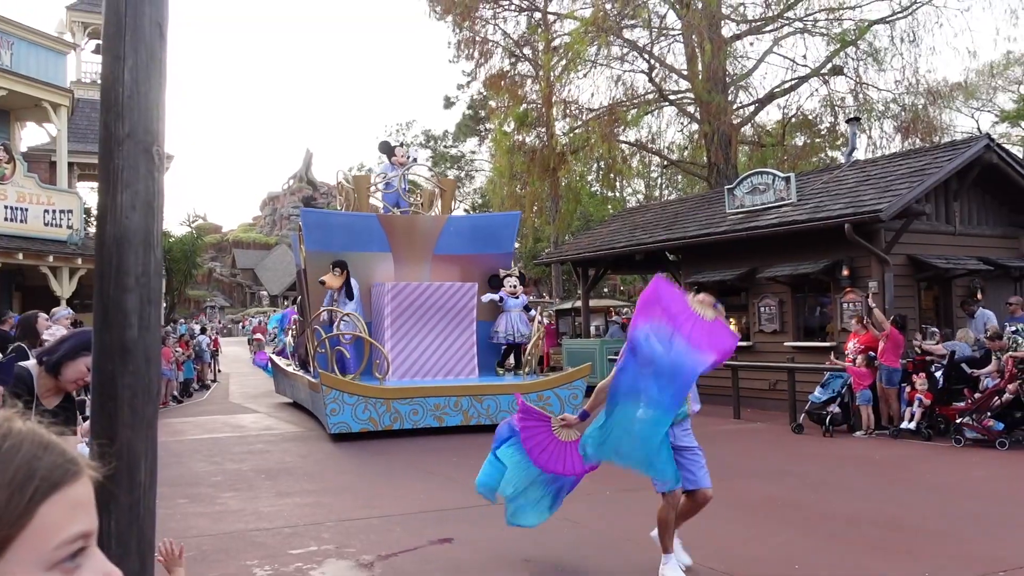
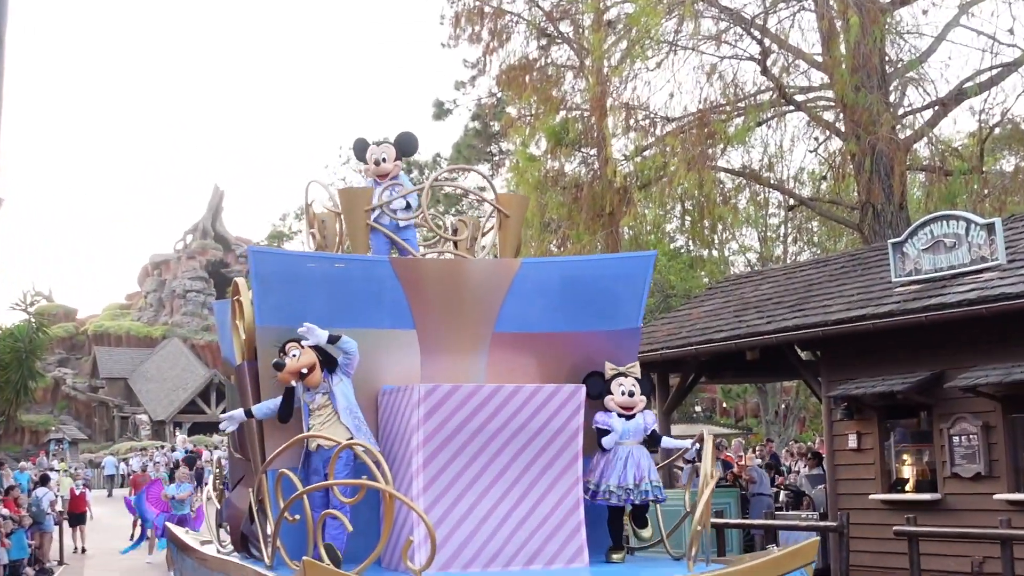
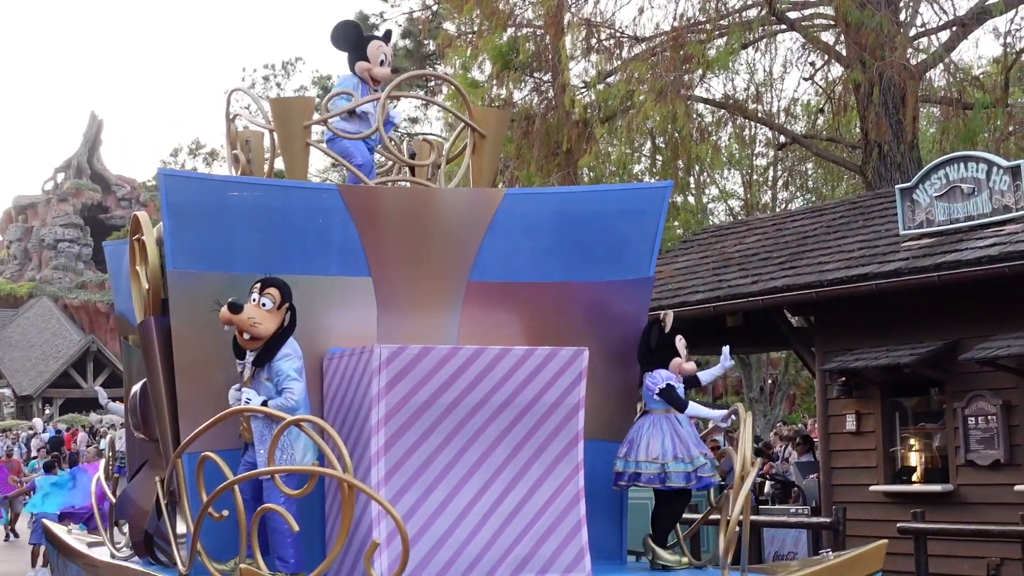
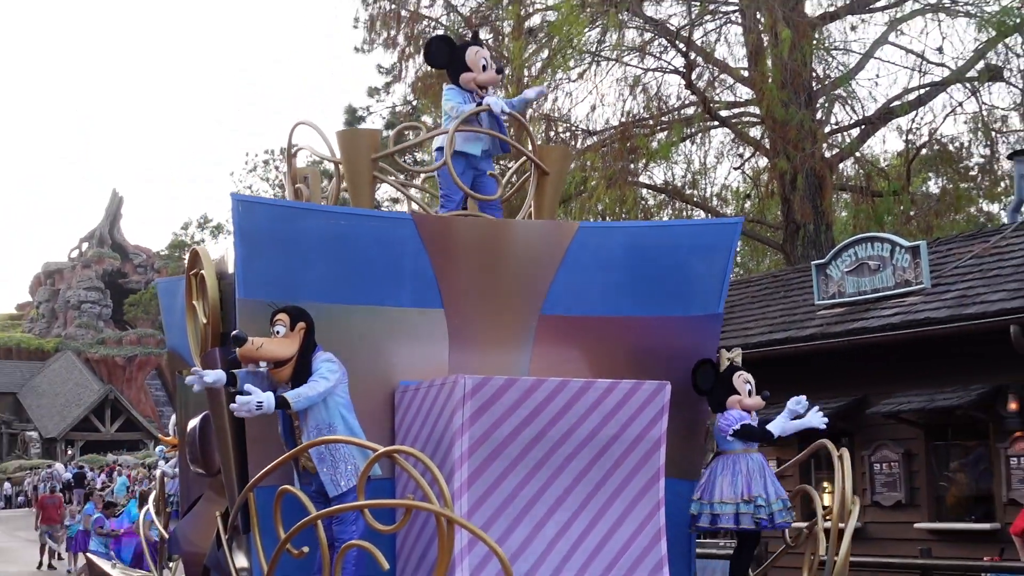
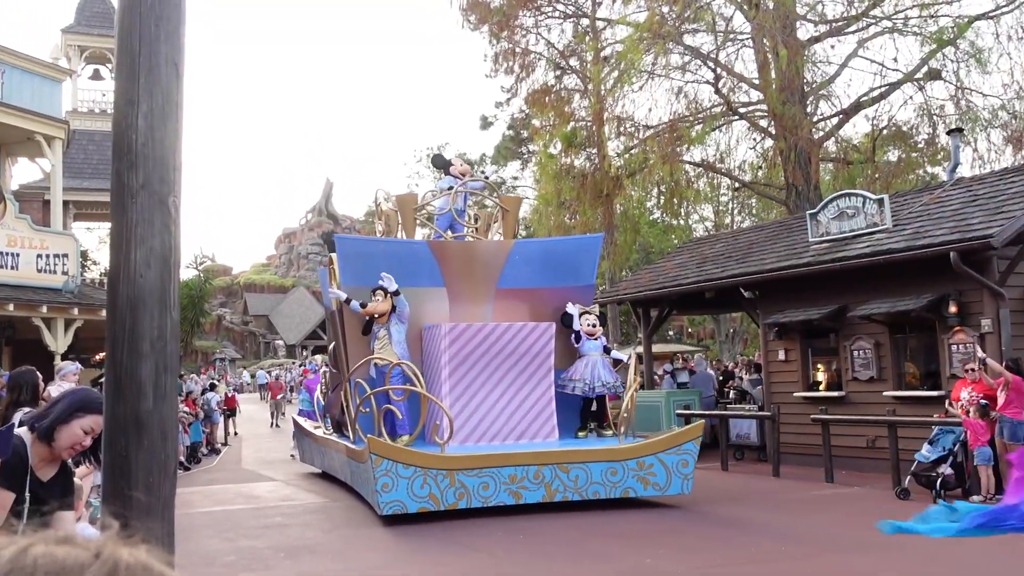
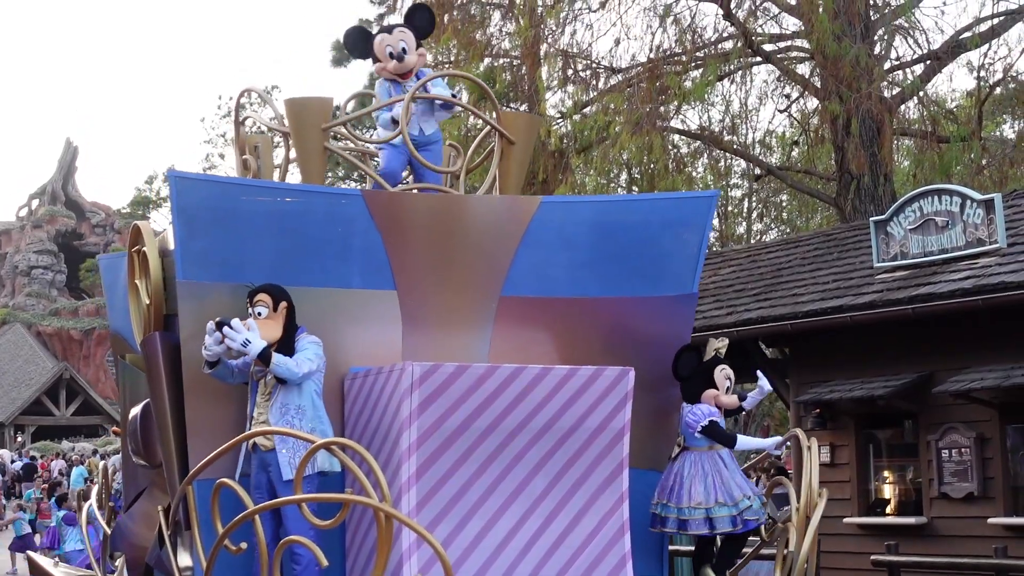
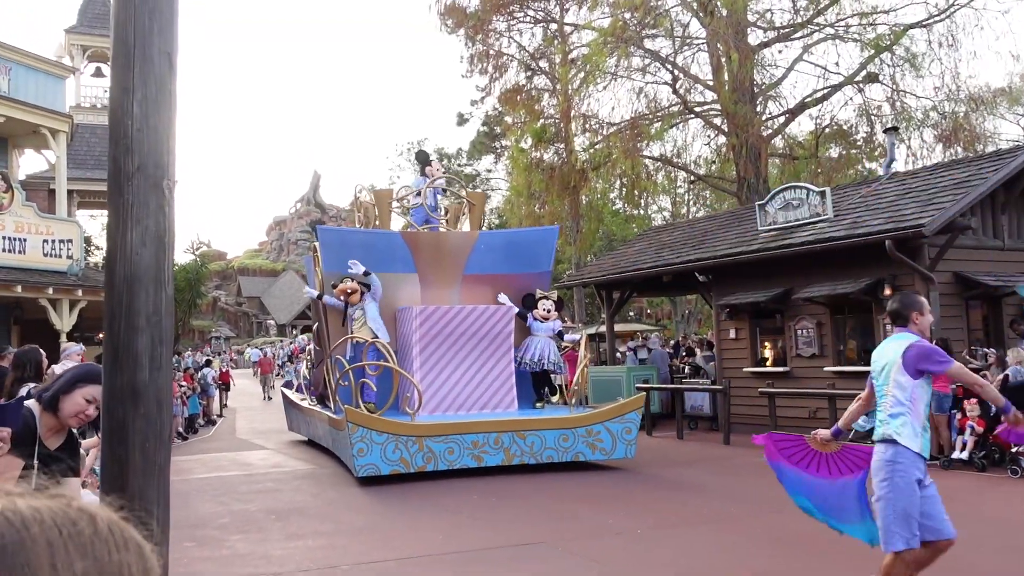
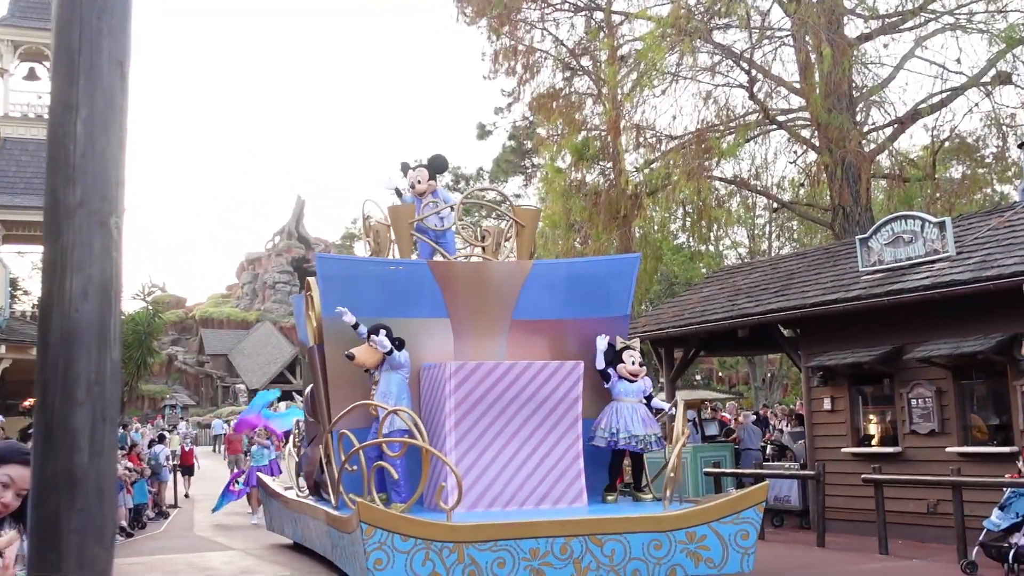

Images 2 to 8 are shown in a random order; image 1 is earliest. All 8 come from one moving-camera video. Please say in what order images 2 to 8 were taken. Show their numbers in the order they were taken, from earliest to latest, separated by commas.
7, 5, 8, 2, 3, 6, 4
